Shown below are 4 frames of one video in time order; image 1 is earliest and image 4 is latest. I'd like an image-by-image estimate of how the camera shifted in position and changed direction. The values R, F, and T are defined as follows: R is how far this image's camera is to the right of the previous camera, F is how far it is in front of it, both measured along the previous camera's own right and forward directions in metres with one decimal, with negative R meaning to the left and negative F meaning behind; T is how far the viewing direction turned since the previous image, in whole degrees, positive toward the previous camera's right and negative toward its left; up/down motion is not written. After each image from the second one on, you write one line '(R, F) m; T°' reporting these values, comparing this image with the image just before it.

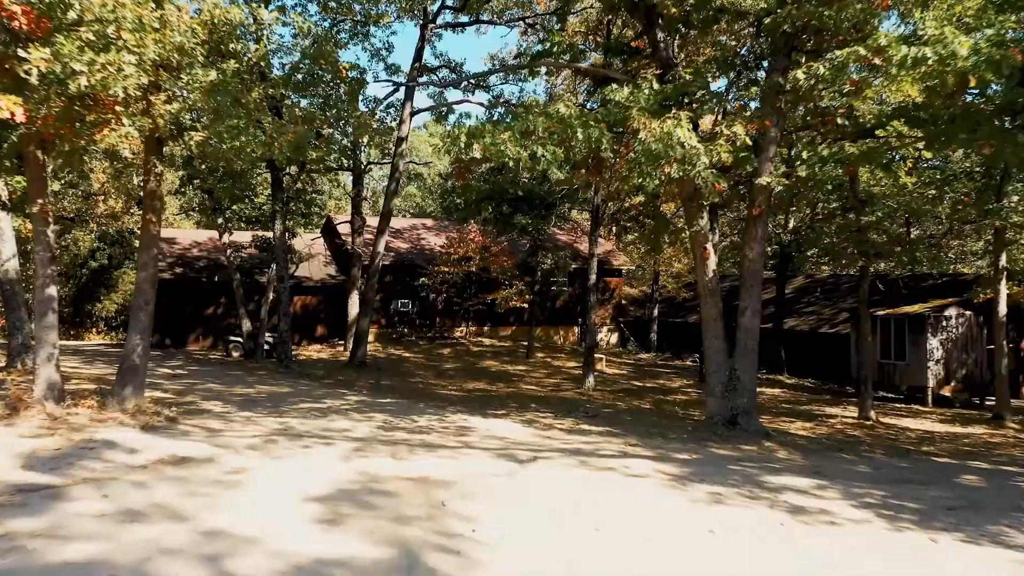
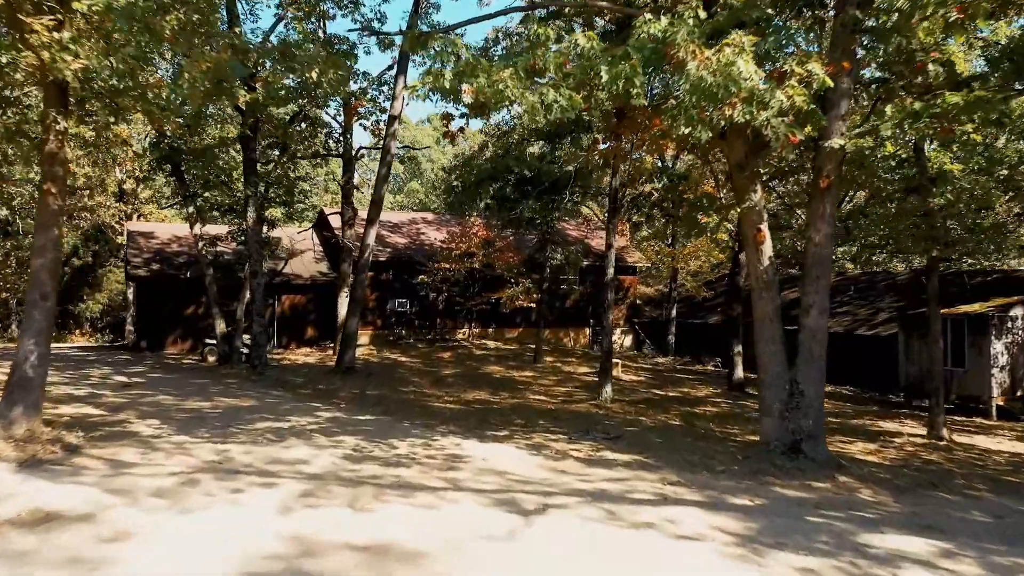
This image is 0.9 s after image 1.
(0.0, +2.3) m; -1°
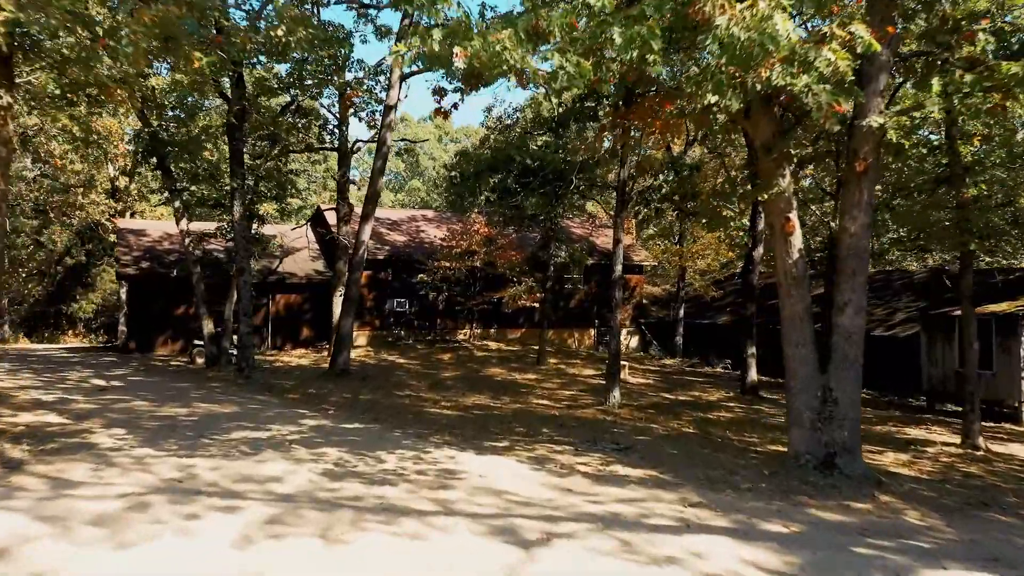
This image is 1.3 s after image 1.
(0.0, +0.9) m; 0°
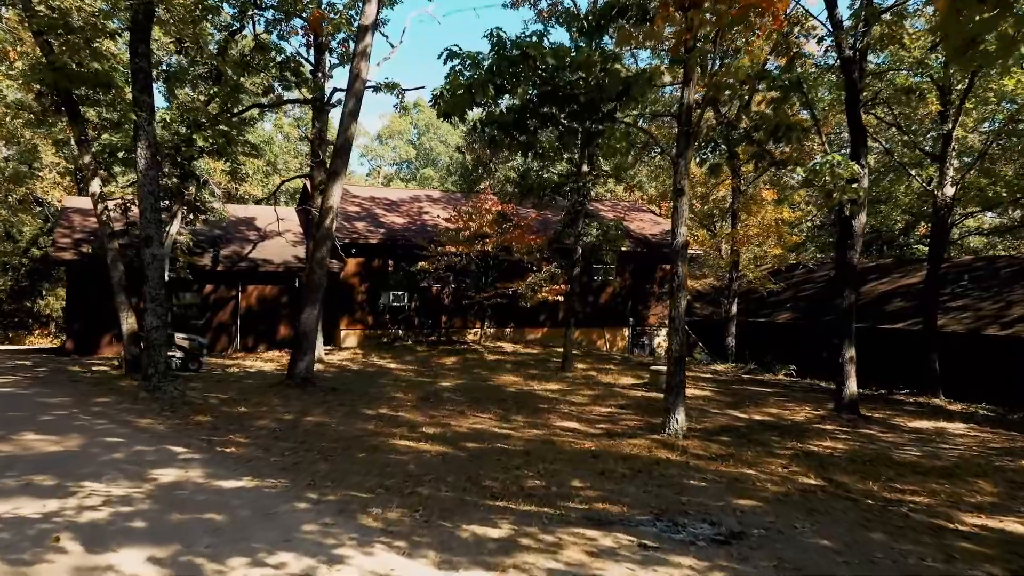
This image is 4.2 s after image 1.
(+0.1, +4.4) m; -2°
